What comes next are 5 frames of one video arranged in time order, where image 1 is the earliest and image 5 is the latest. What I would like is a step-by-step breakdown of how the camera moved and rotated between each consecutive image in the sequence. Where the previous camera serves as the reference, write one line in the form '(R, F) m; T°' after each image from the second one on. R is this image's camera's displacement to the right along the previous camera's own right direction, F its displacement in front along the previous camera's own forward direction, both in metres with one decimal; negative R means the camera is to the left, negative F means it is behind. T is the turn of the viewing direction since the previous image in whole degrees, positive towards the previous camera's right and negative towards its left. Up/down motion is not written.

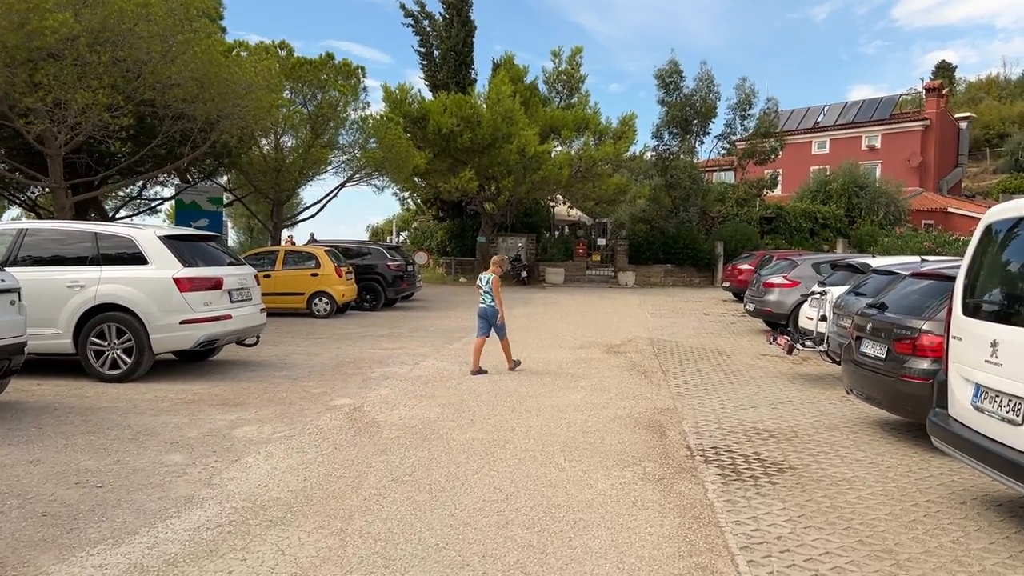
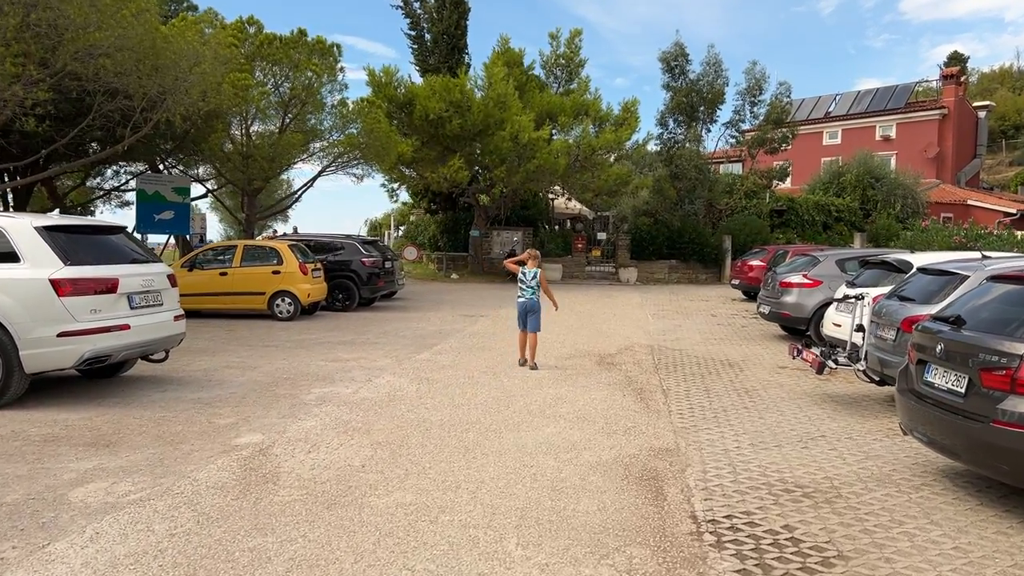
(+0.4, +1.7) m; 0°
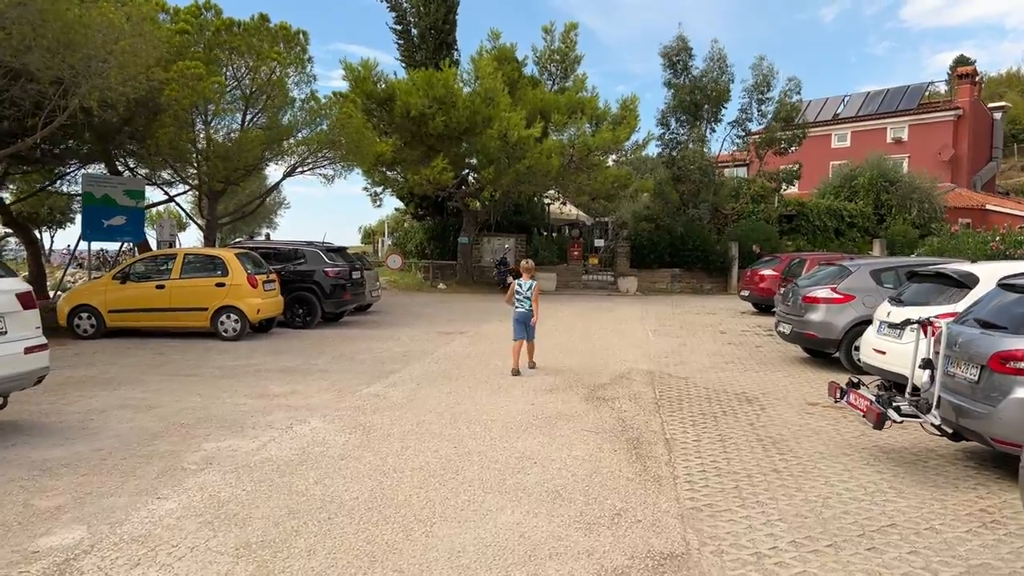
(+0.4, +1.8) m; 0°
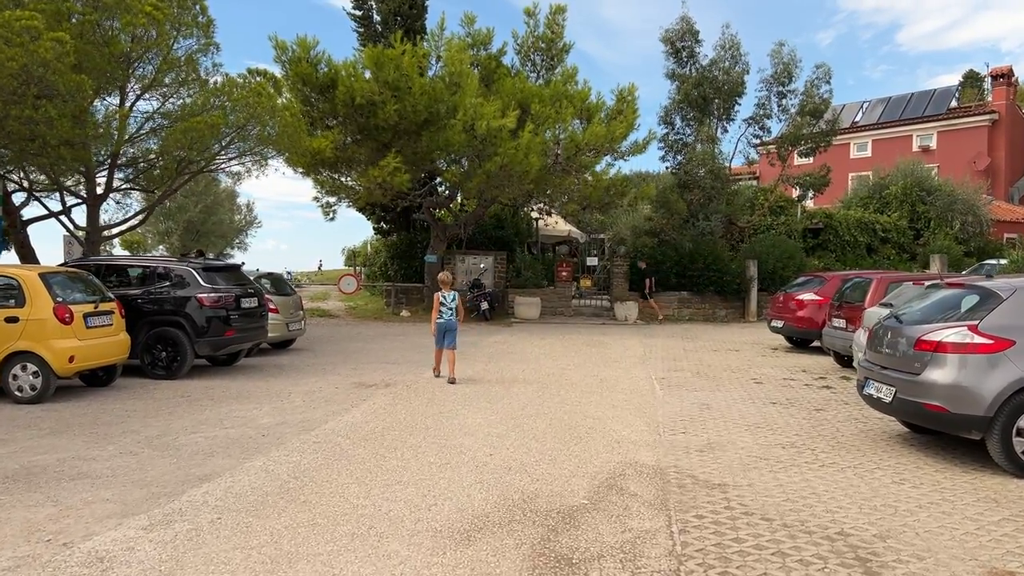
(+0.7, +4.1) m; 0°
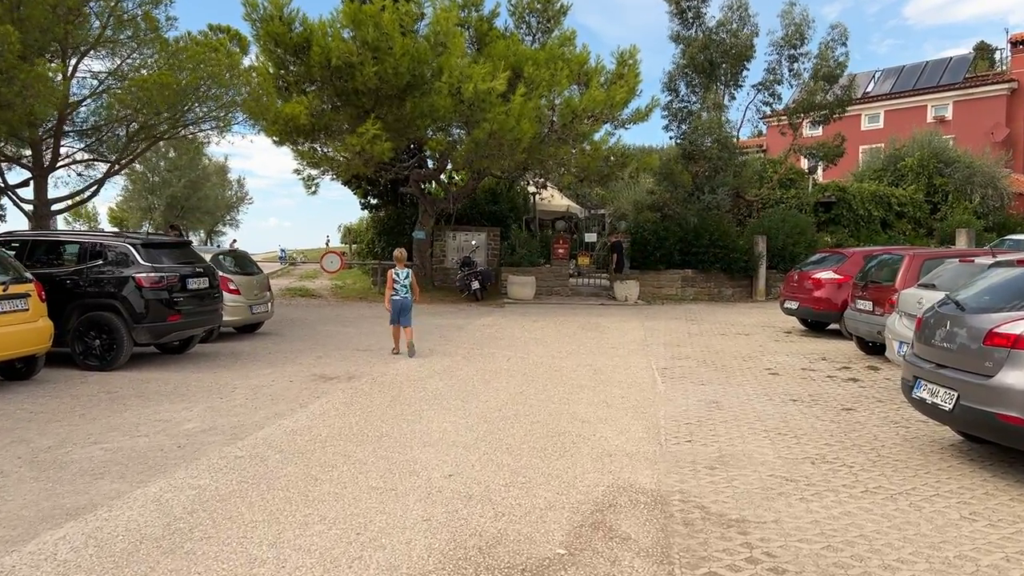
(+0.2, +1.3) m; 0°
